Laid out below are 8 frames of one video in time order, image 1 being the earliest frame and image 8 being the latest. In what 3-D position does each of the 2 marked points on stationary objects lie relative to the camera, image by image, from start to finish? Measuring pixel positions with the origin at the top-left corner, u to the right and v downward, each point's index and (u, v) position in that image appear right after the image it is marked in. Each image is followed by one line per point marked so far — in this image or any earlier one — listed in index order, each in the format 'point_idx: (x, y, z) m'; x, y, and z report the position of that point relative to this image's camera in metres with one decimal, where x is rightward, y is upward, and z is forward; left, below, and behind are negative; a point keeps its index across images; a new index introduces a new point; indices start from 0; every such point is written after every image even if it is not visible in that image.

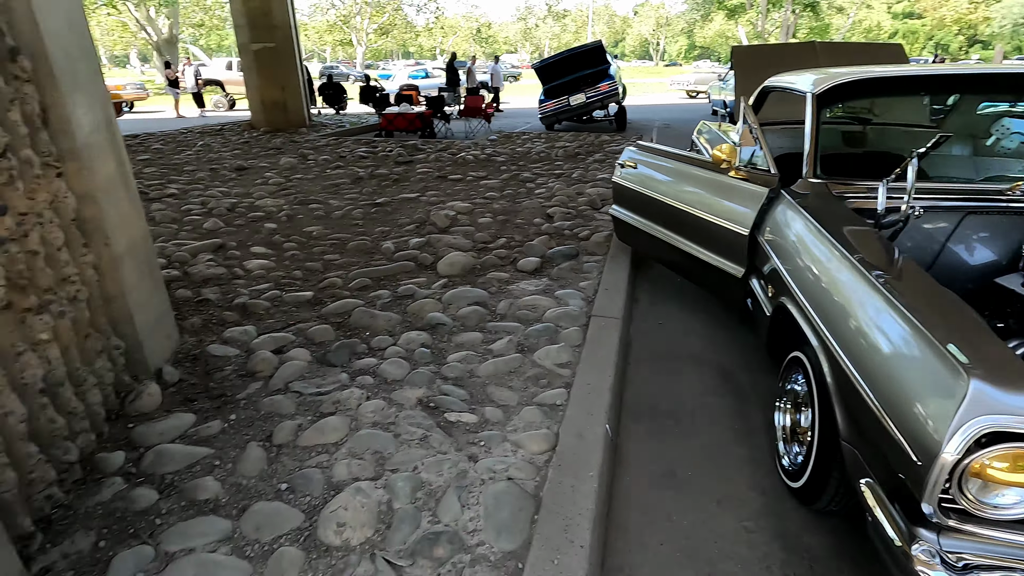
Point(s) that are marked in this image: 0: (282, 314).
0: (-1.5, -0.2, +3.5) m
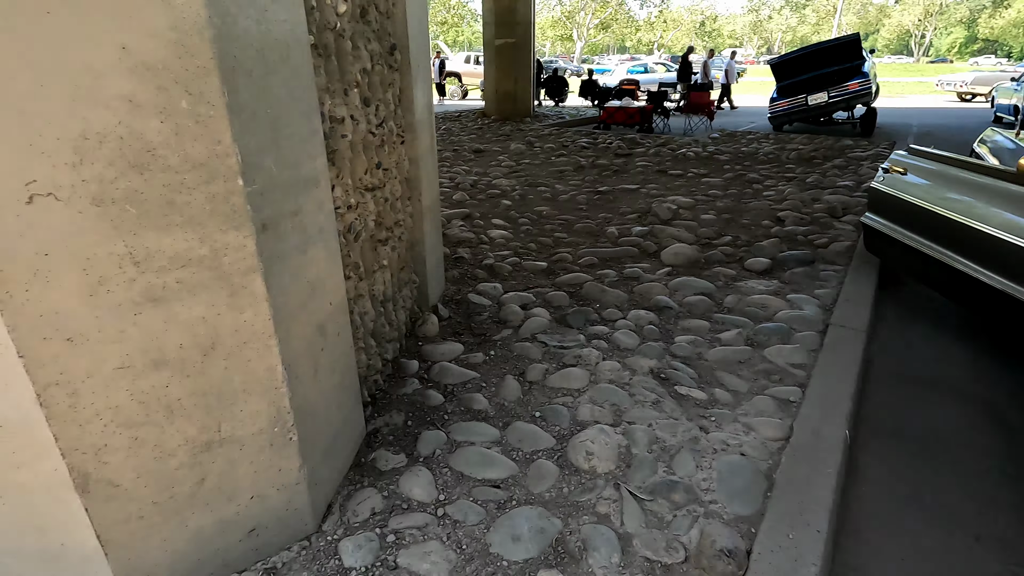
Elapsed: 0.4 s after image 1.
0: (+0.1, +0.1, +4.0) m
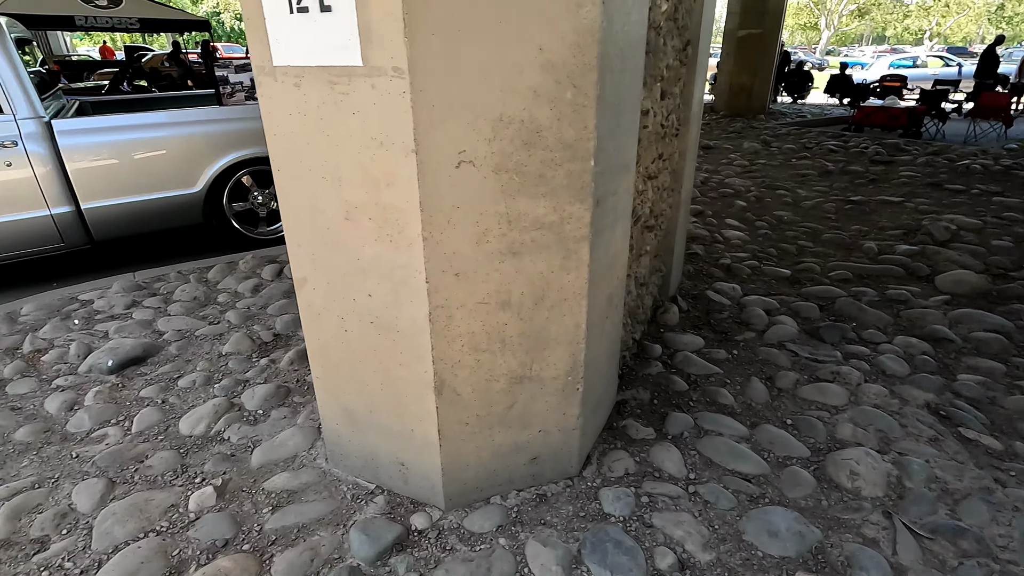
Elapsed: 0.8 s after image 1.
0: (+1.8, 0.0, +3.8) m
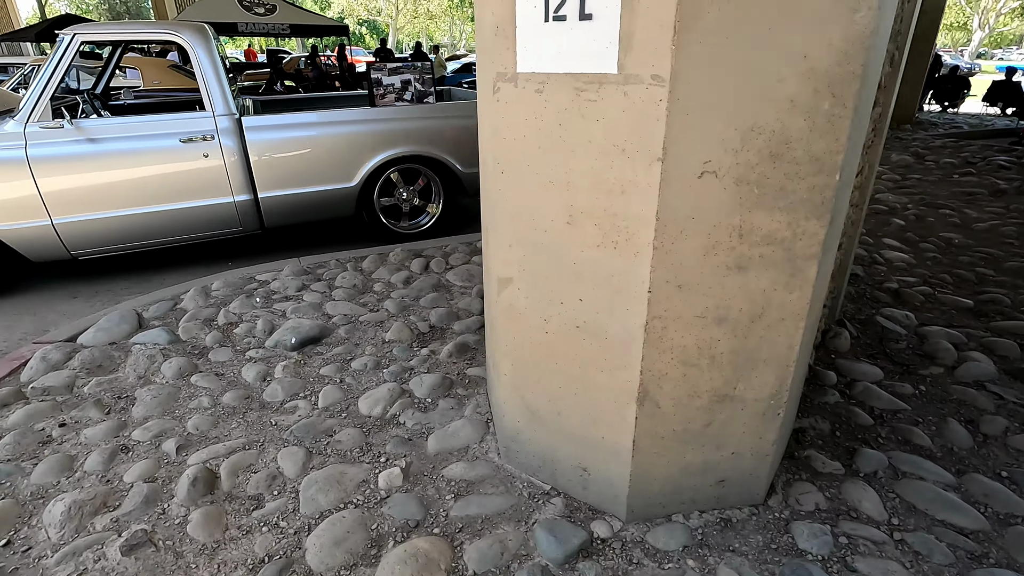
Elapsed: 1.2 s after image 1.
0: (+2.8, -0.2, +3.4) m
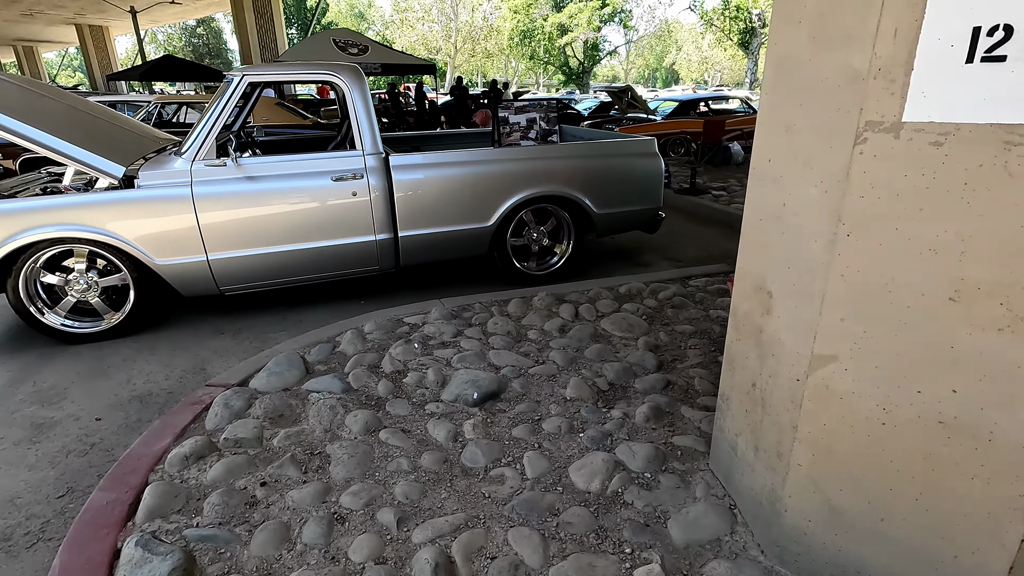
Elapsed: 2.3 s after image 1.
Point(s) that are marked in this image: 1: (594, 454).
0: (+3.8, -0.6, +2.9) m
1: (+0.4, -0.7, +2.4) m
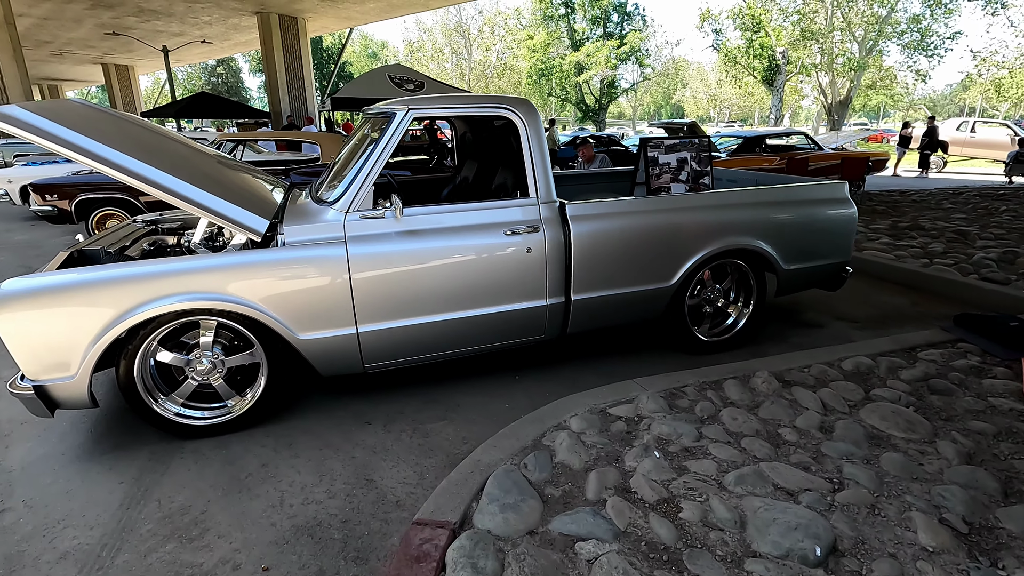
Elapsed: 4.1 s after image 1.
0: (+5.1, -1.0, +2.1) m
1: (+1.6, -1.1, +1.5) m
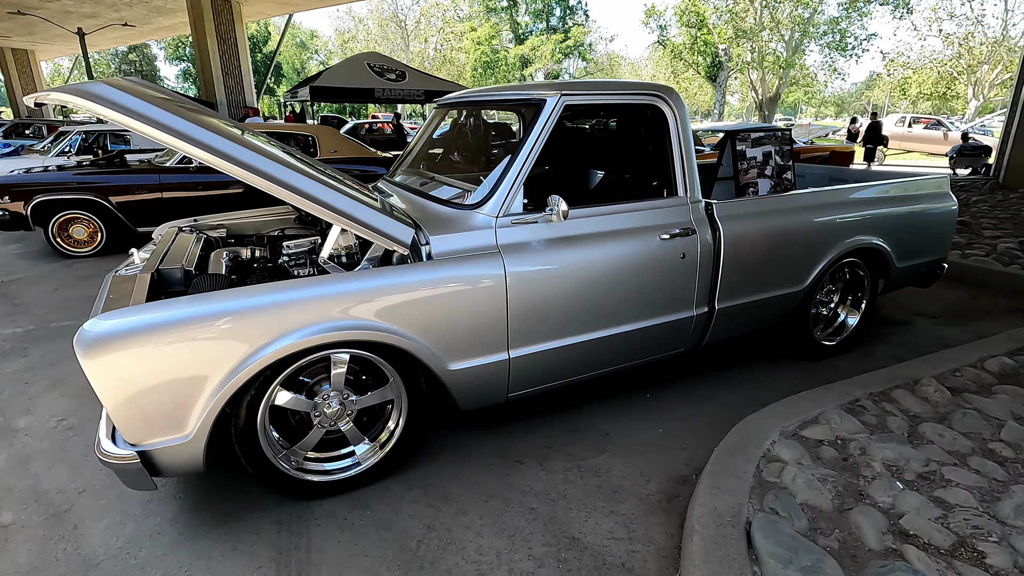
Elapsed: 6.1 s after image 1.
0: (+6.1, -0.9, +2.3) m
1: (+2.7, -1.1, +1.4) m
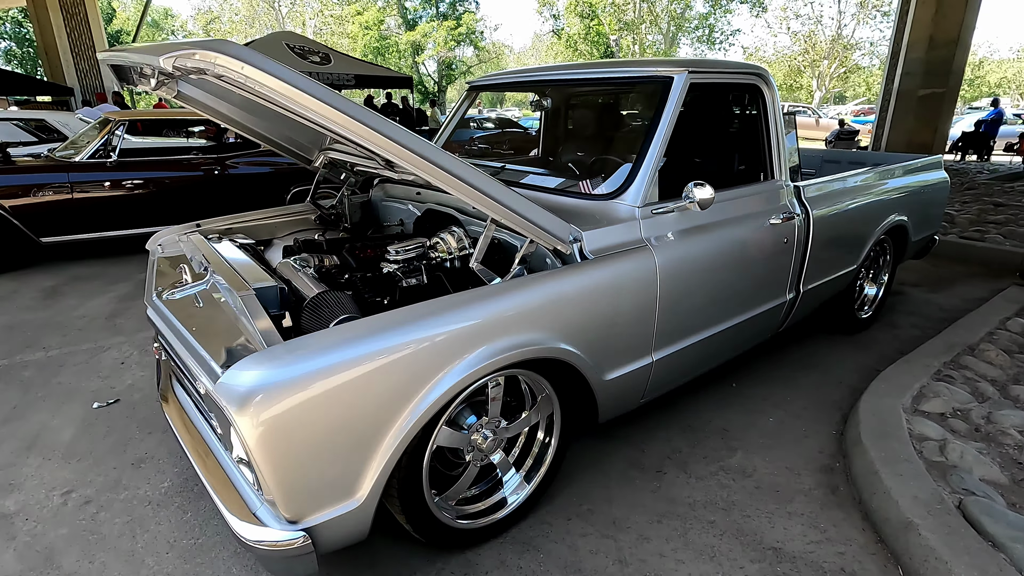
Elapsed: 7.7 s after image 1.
0: (+6.7, -0.5, +3.3) m
1: (+3.6, -1.0, +1.7) m
